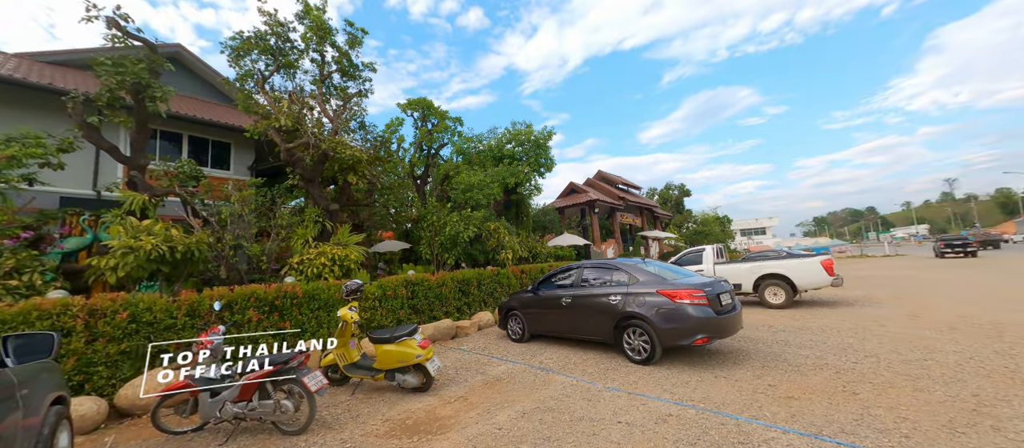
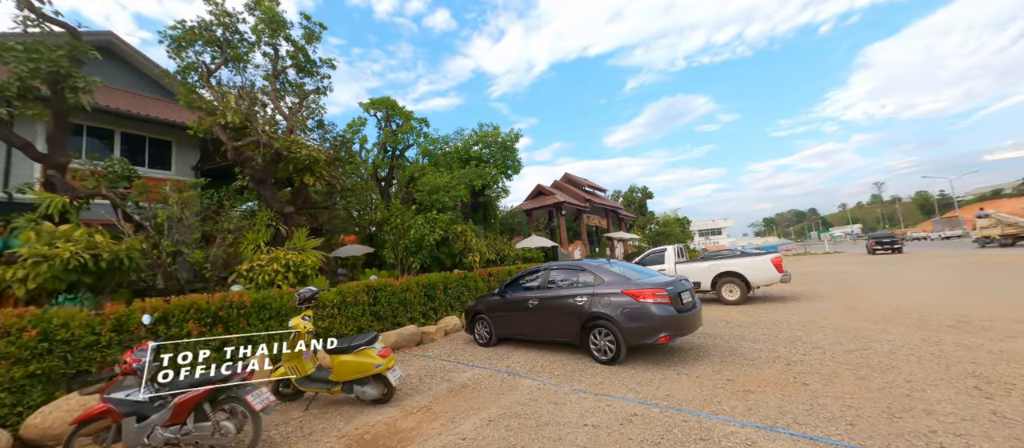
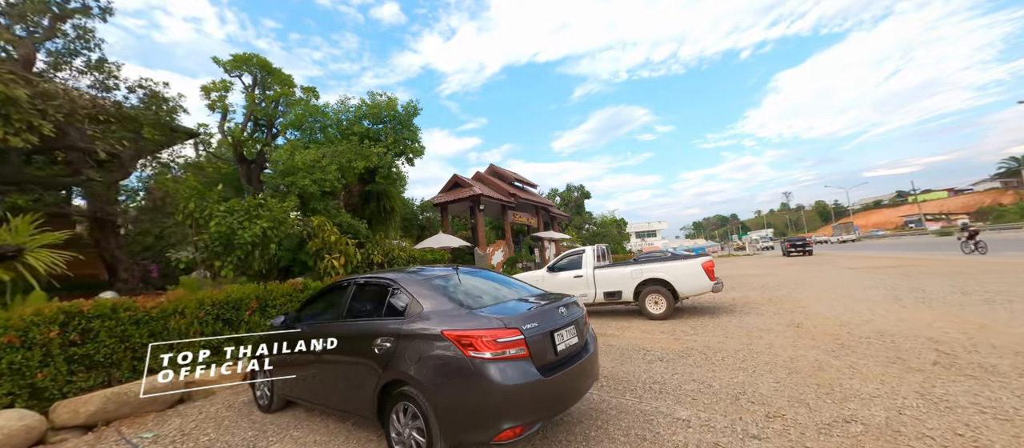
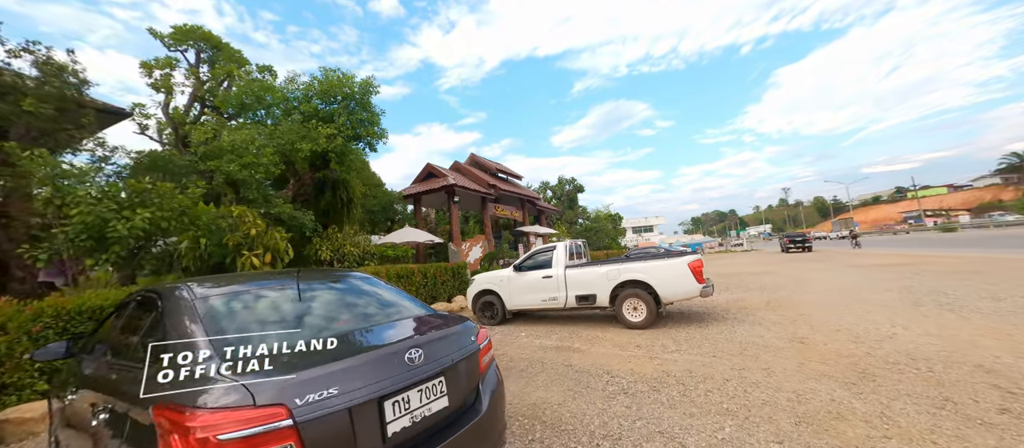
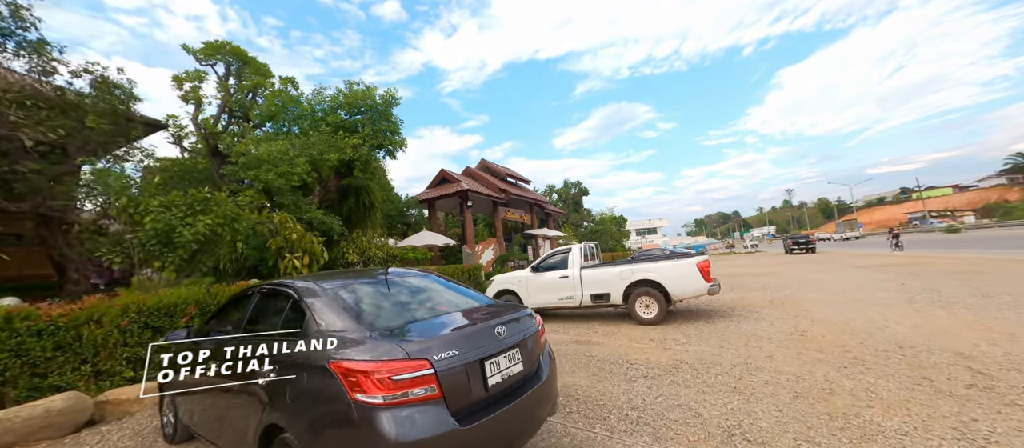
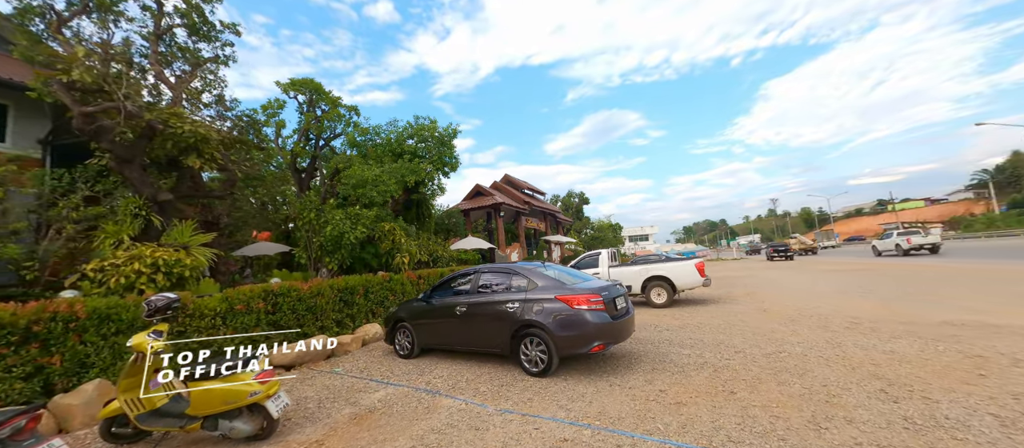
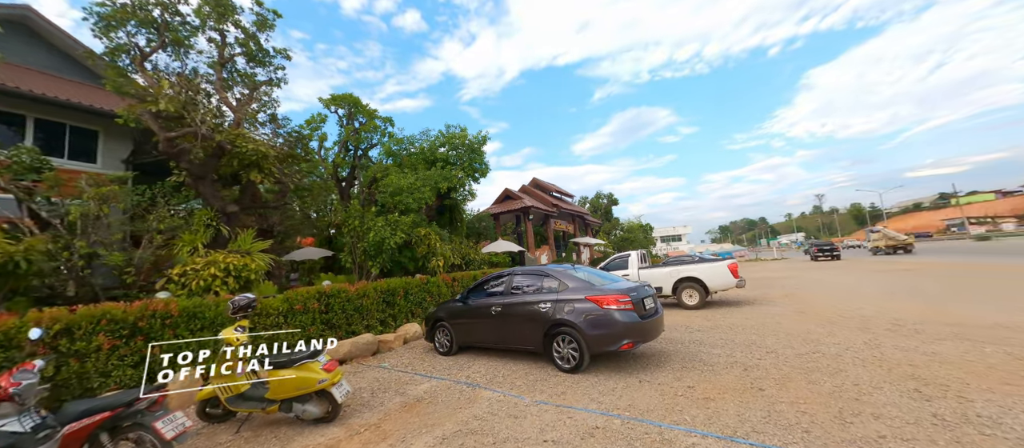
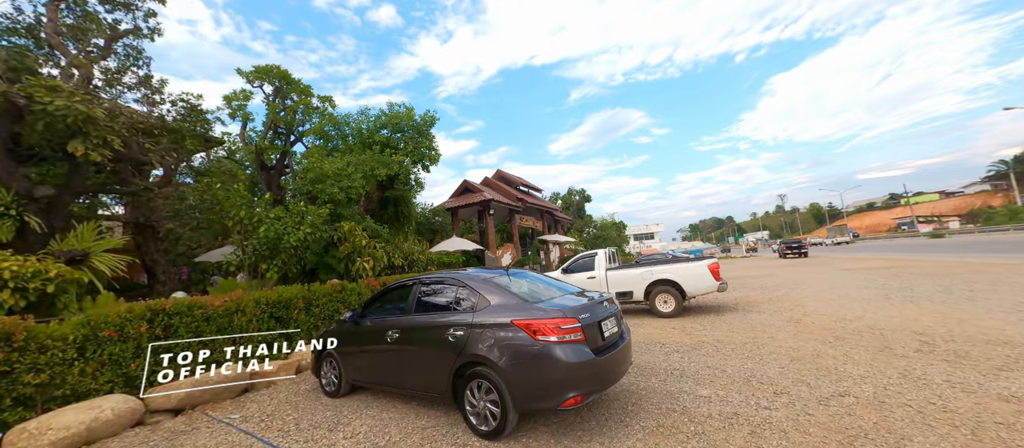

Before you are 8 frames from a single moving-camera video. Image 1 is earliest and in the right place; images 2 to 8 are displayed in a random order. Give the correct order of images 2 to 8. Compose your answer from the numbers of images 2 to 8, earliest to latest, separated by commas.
2, 7, 6, 8, 3, 5, 4
